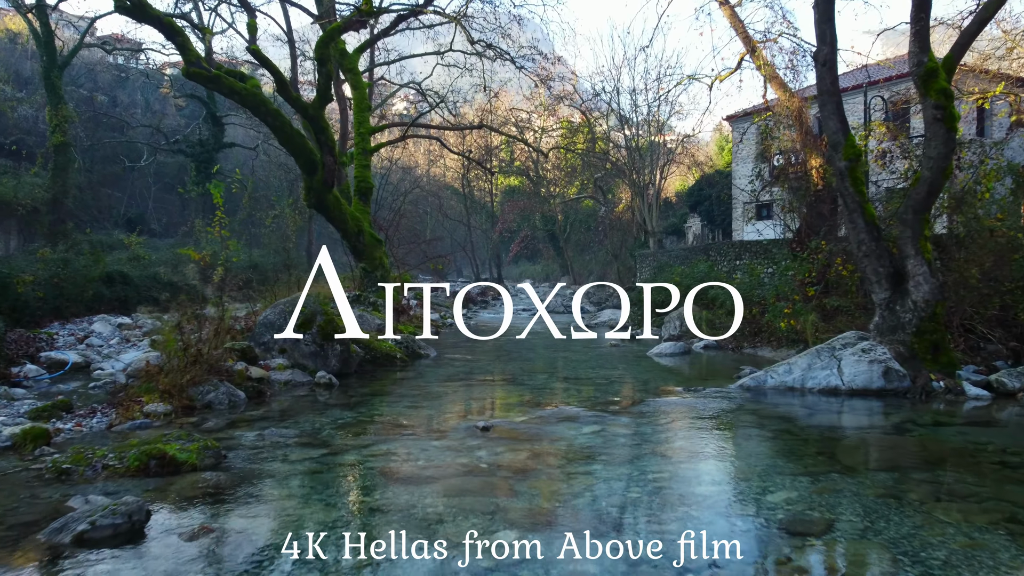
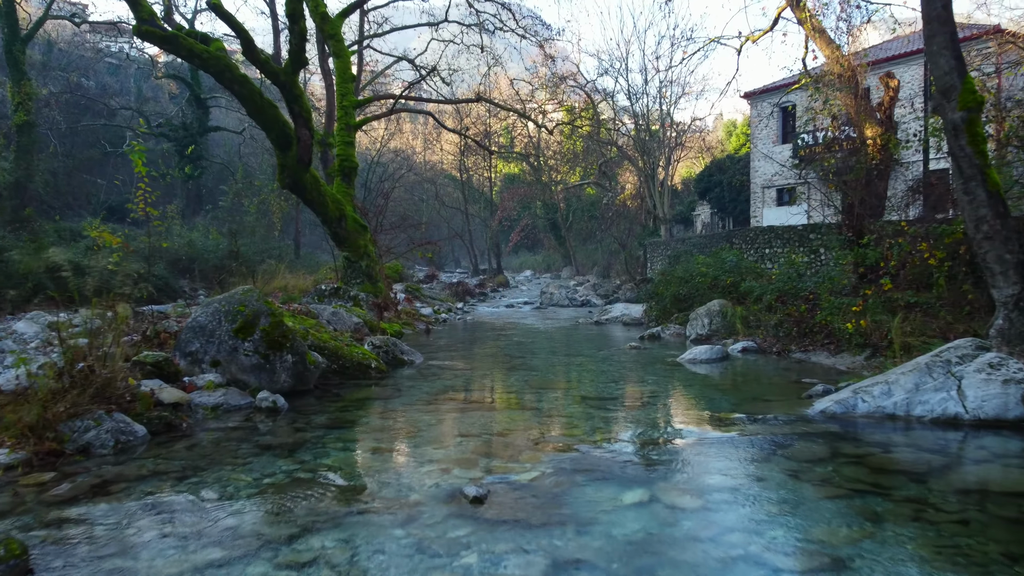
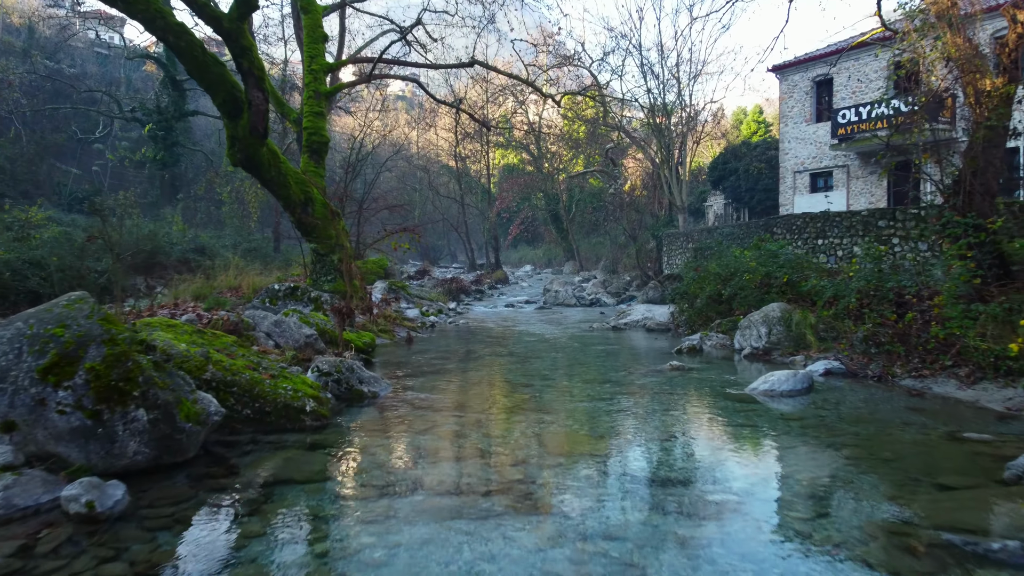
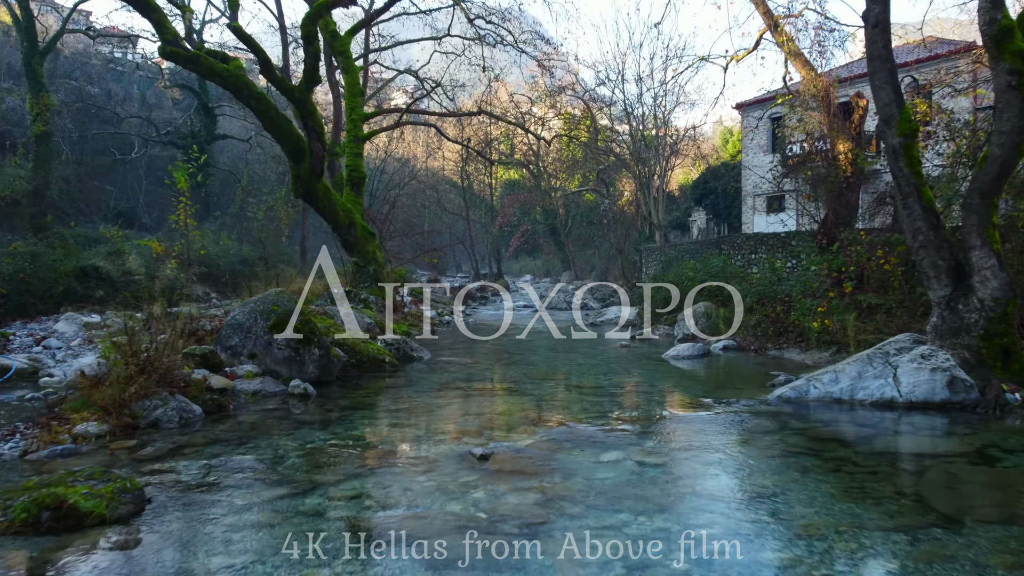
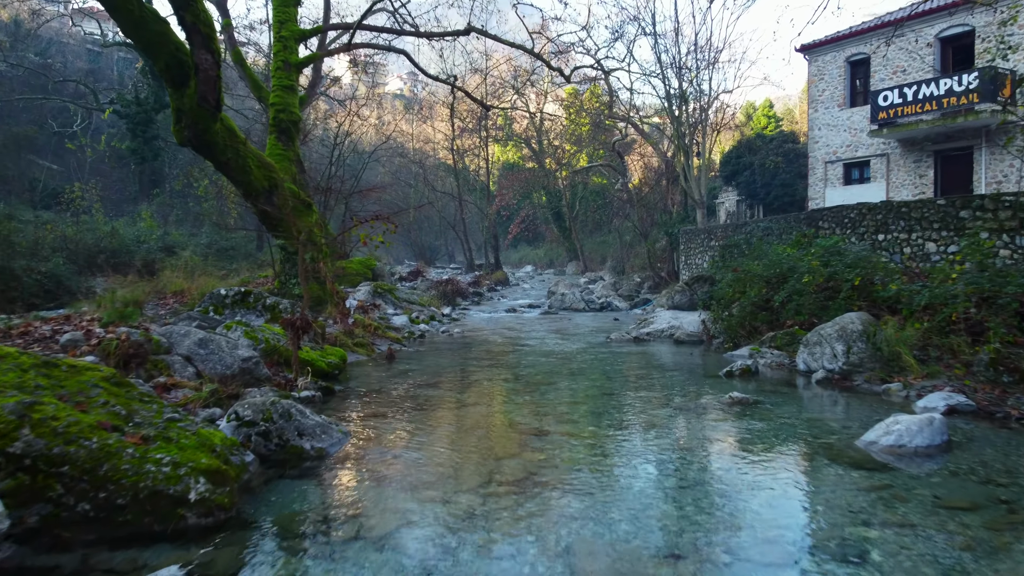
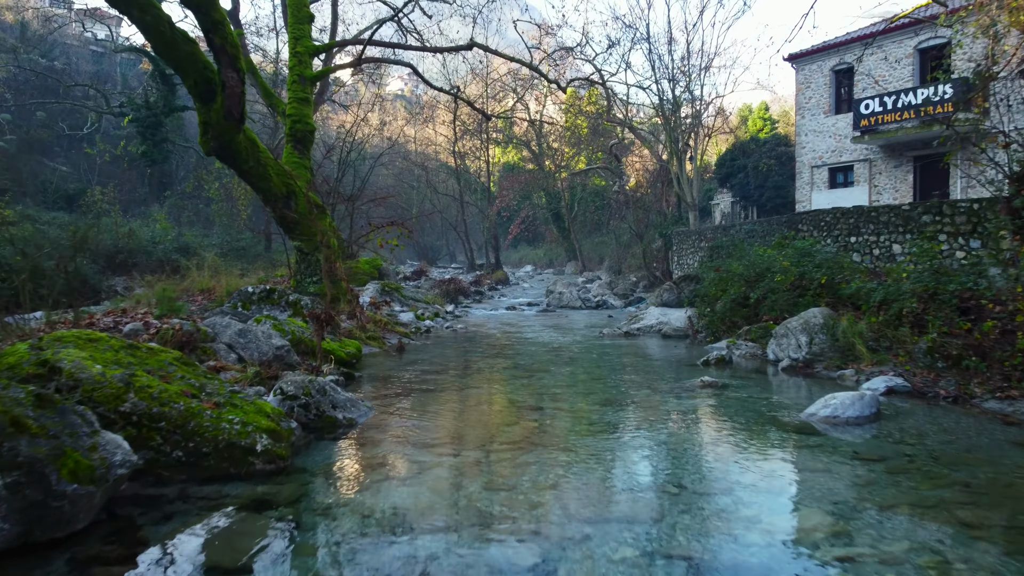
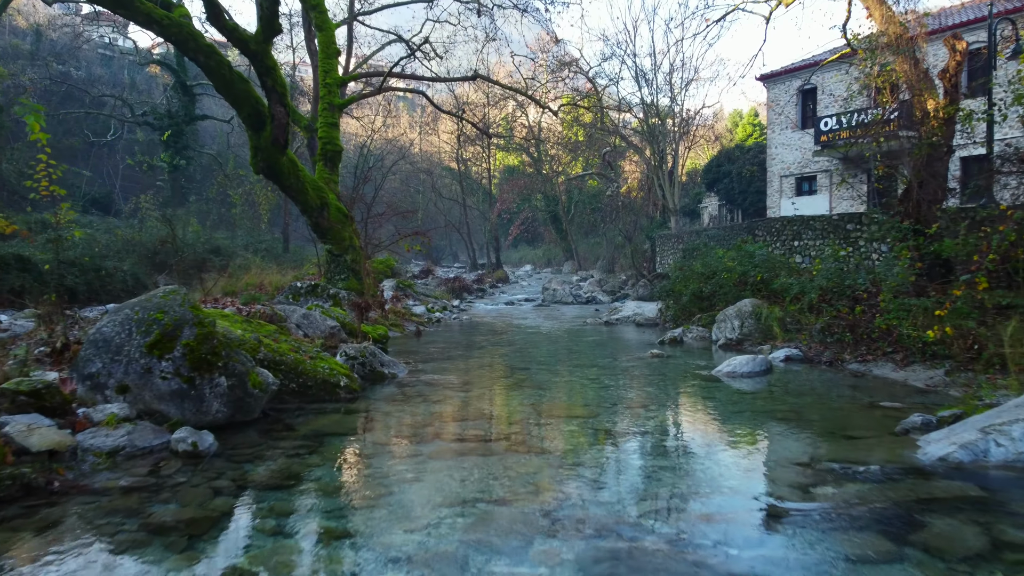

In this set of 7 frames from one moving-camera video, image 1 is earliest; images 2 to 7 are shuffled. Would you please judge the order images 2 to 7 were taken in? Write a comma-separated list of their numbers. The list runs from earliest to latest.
4, 2, 7, 3, 6, 5
